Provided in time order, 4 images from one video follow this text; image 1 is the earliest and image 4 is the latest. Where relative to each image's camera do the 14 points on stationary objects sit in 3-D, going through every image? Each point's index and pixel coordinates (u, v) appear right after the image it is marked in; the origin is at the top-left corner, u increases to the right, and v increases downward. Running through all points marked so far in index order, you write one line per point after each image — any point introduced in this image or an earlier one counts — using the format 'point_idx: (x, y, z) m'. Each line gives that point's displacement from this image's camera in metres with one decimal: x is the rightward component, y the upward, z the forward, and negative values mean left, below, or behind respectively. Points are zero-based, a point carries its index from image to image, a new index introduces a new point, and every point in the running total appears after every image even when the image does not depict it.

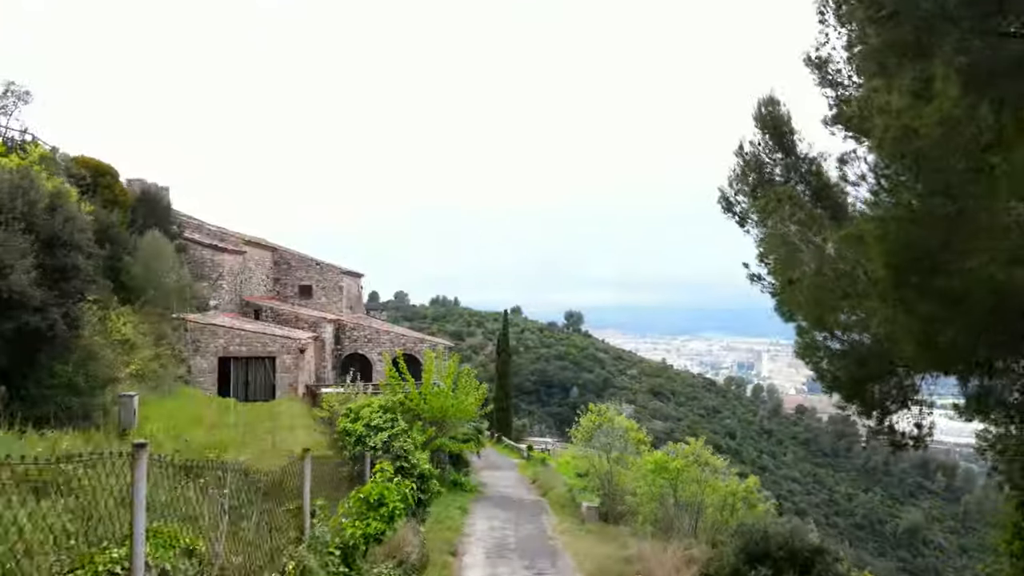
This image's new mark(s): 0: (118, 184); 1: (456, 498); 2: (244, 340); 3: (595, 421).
0: (-11.5, +3.0, +18.9) m
1: (-1.4, -5.0, +15.5) m
2: (-7.4, -1.4, +18.1) m
3: (+2.2, -3.4, +16.8) m
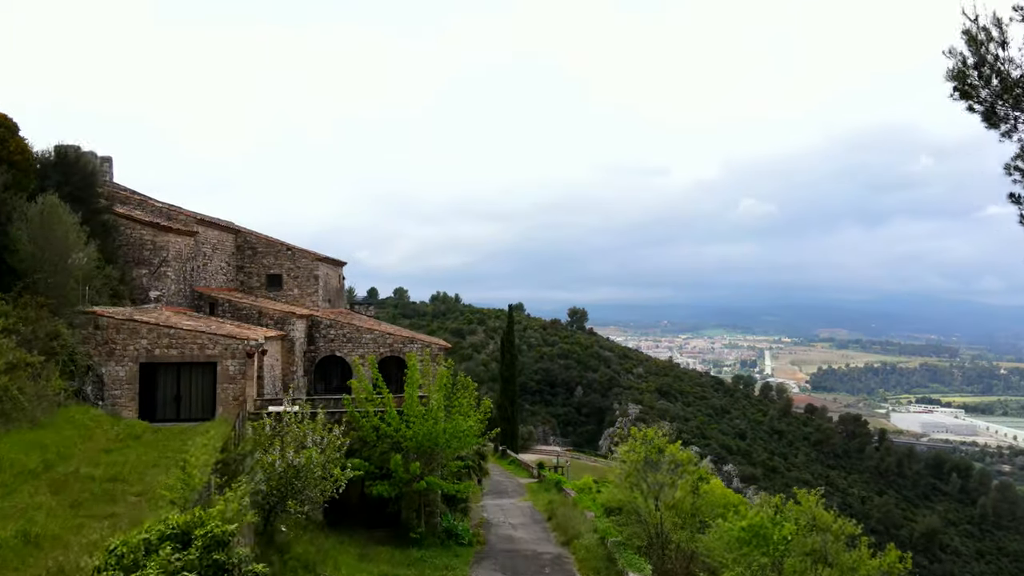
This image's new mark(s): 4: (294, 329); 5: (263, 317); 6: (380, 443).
0: (-11.2, +3.4, +14.6) m
1: (-1.1, -4.7, +11.2) m
2: (-7.2, -1.1, +13.8) m
3: (+2.4, -3.1, +12.6) m
4: (-6.7, -1.3, +20.0) m
5: (-7.6, -0.9, +19.9) m
6: (-2.4, -2.8, +11.8) m
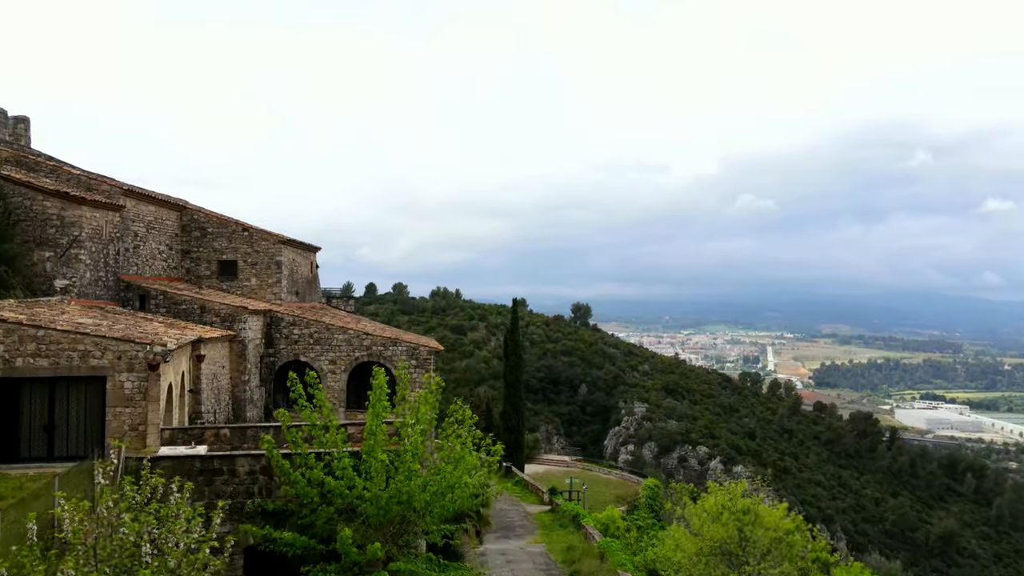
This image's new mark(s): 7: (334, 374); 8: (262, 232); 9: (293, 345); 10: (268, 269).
0: (-11.0, +3.6, +10.5) m
1: (-0.9, -4.5, +7.1) m
2: (-7.0, -0.9, +9.7) m
3: (+2.6, -2.9, +8.5) m
4: (-6.5, -1.0, +15.9) m
5: (-7.4, -0.6, +15.8) m
6: (-2.3, -2.5, +7.7) m
7: (-4.6, -2.2, +16.8) m
8: (-7.0, +1.6, +18.3) m
9: (-5.7, -1.5, +16.8) m
10: (-6.9, +0.5, +18.2) m
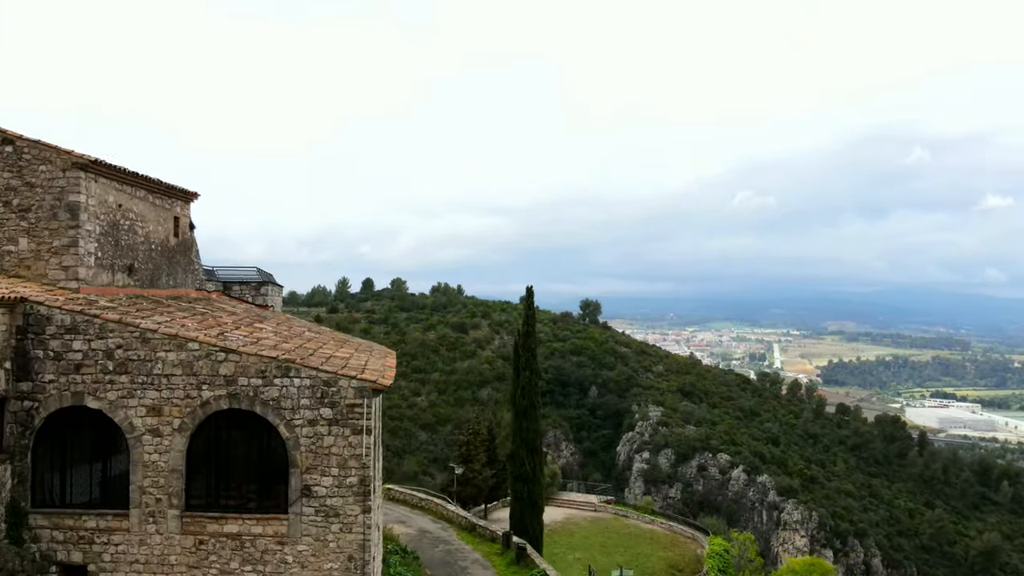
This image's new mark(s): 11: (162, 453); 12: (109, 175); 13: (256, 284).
0: (-10.7, +4.0, +1.5) m
1: (-0.6, -4.1, -1.8) m
2: (-6.7, -0.5, +0.8) m
3: (+2.9, -2.5, -0.5) m
4: (-6.2, -0.5, +6.9) m
5: (-7.1, -0.2, +6.9) m
6: (-2.0, -2.1, -1.3) m
7: (-4.3, -1.8, +7.8) m
8: (-6.7, +2.0, +9.3) m
9: (-5.3, -1.0, +7.9) m
10: (-6.5, +1.0, +9.2) m
11: (-4.2, -2.0, +7.8) m
12: (-6.1, +1.7, +9.9) m
13: (-5.5, +0.1, +14.1) m
